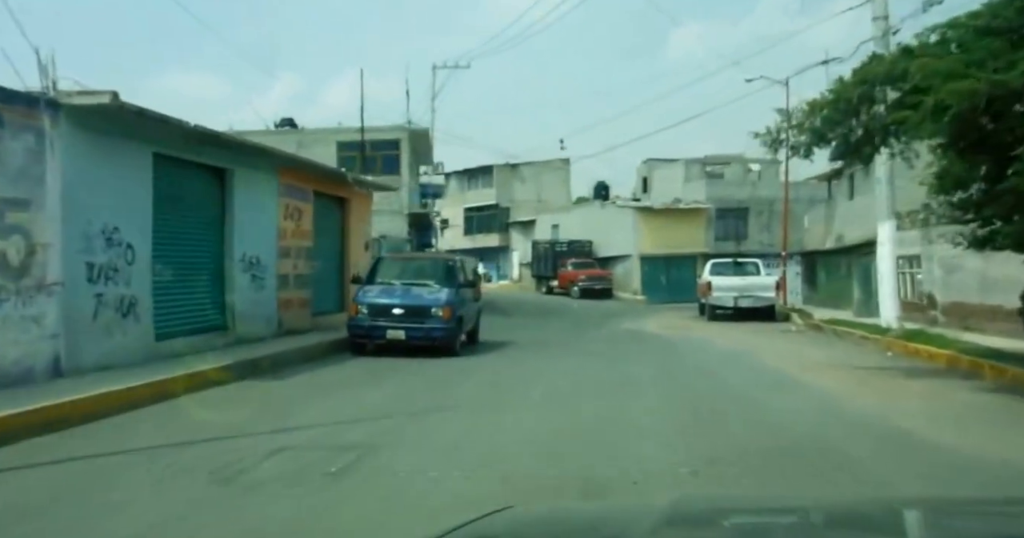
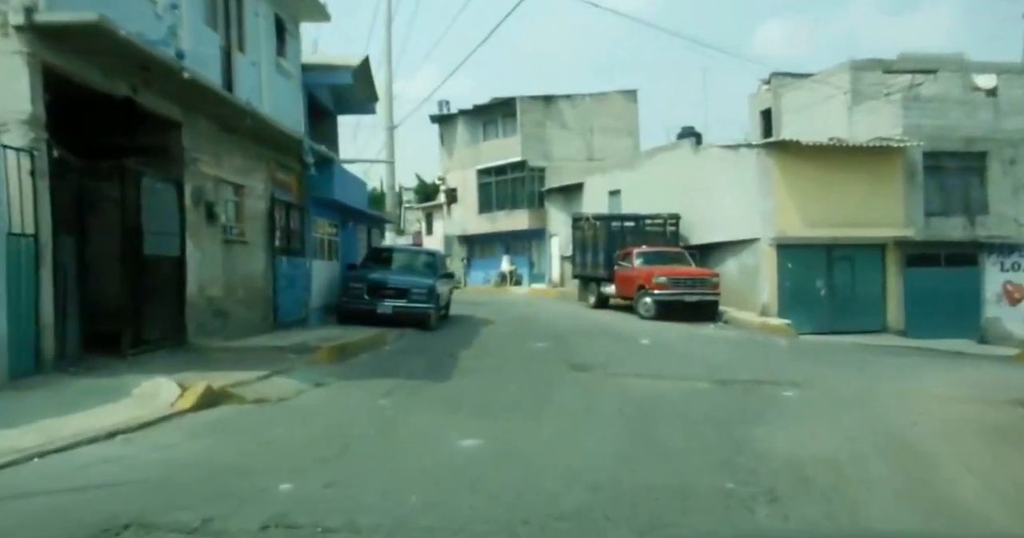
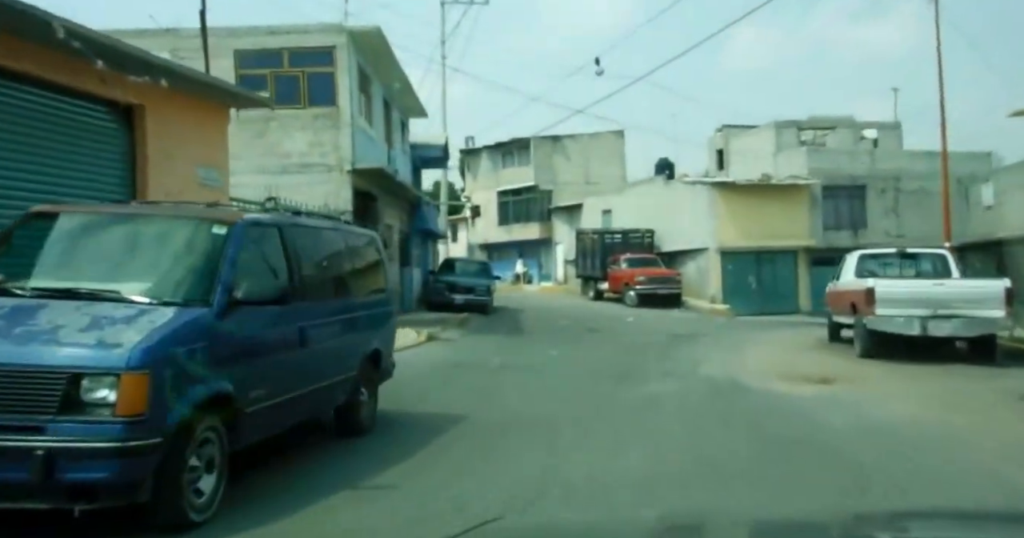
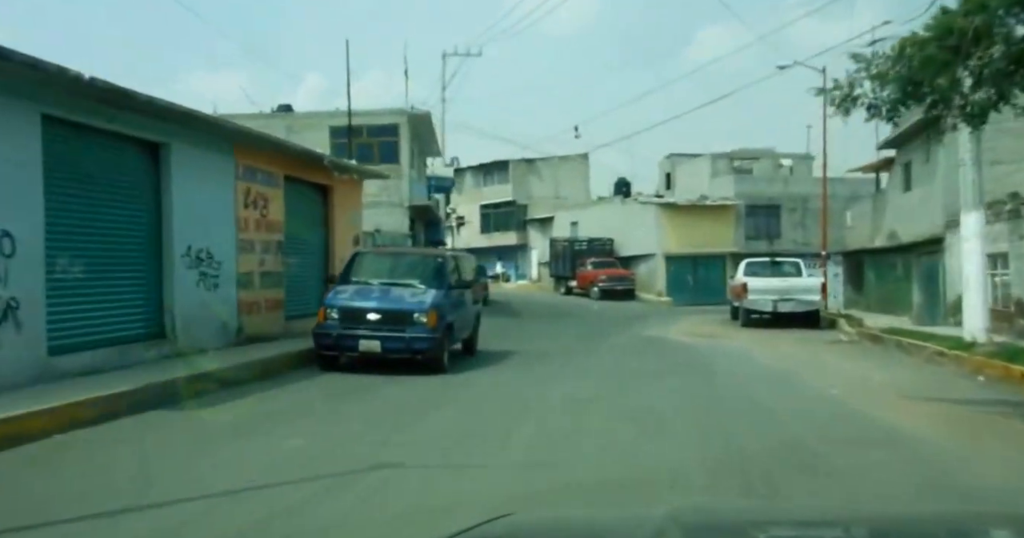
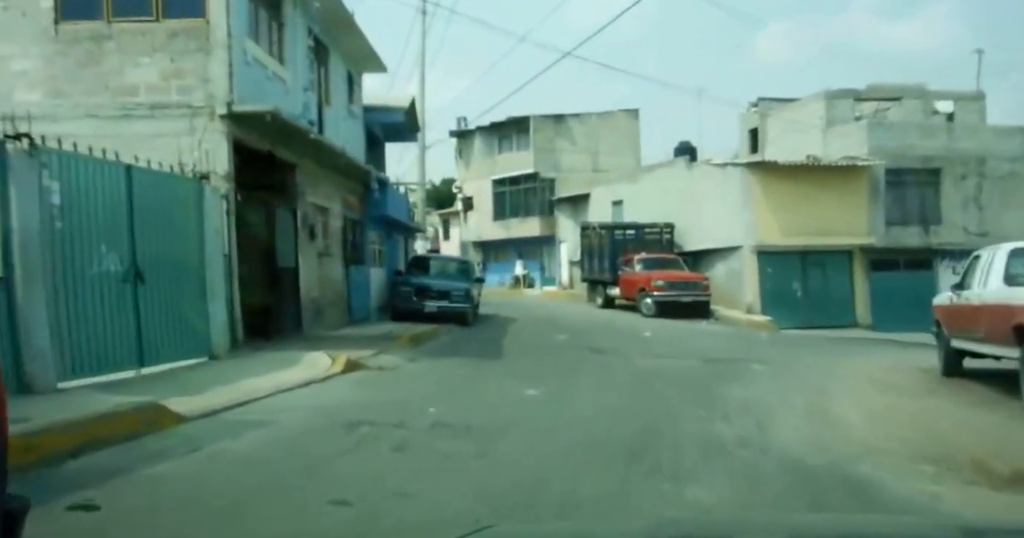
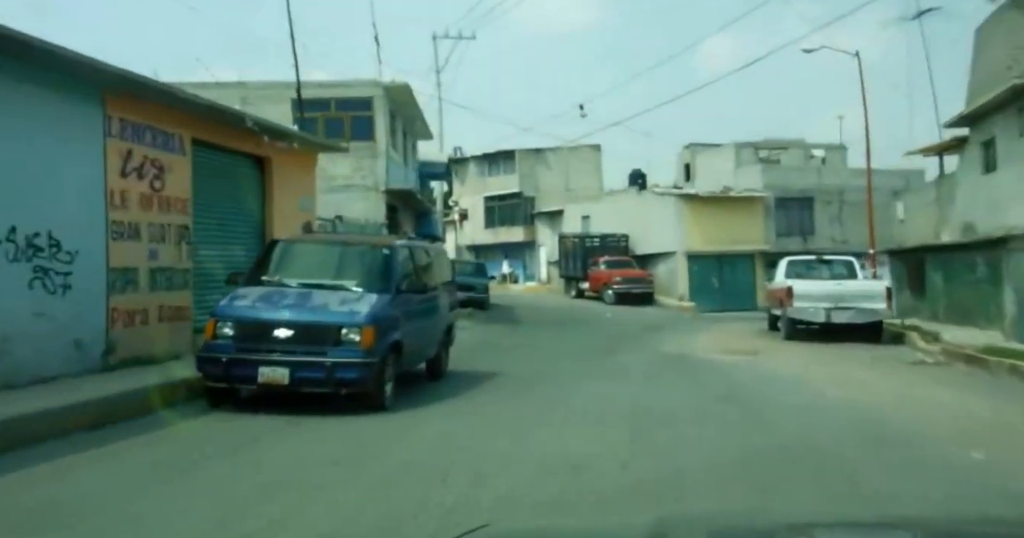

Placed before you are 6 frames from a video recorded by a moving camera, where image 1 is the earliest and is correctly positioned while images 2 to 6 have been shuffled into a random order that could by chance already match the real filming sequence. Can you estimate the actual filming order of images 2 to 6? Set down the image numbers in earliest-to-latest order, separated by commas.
4, 6, 3, 5, 2
